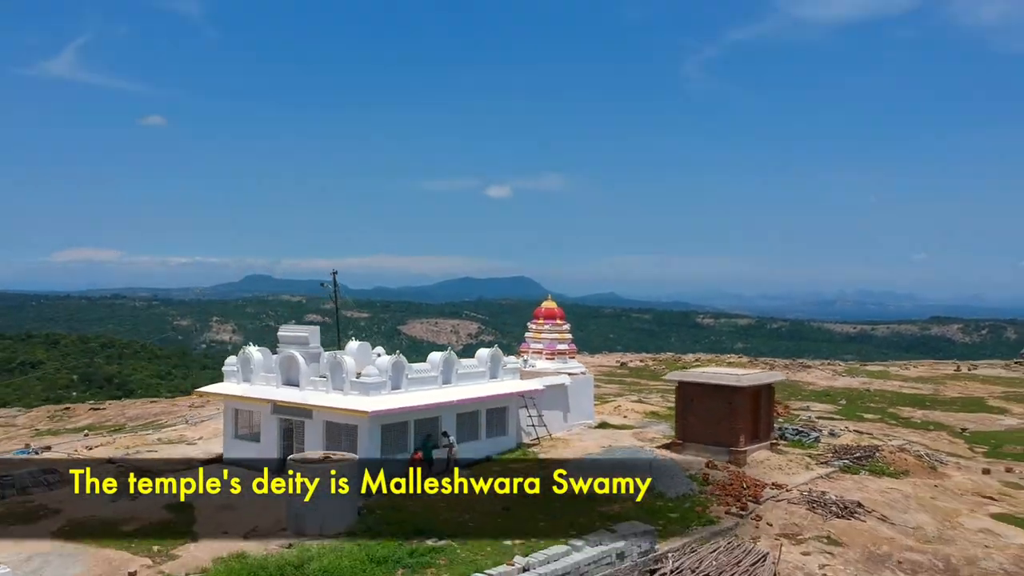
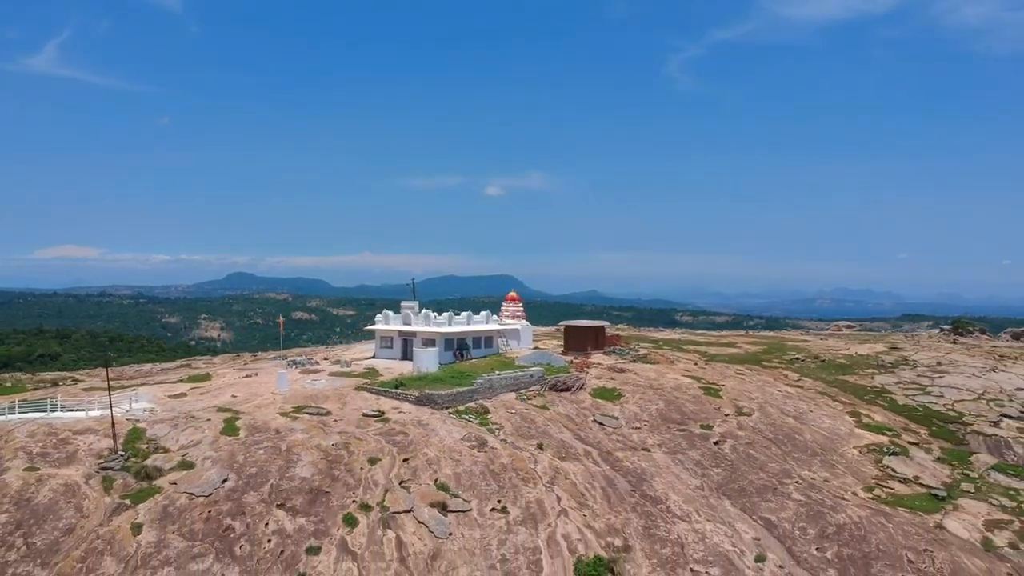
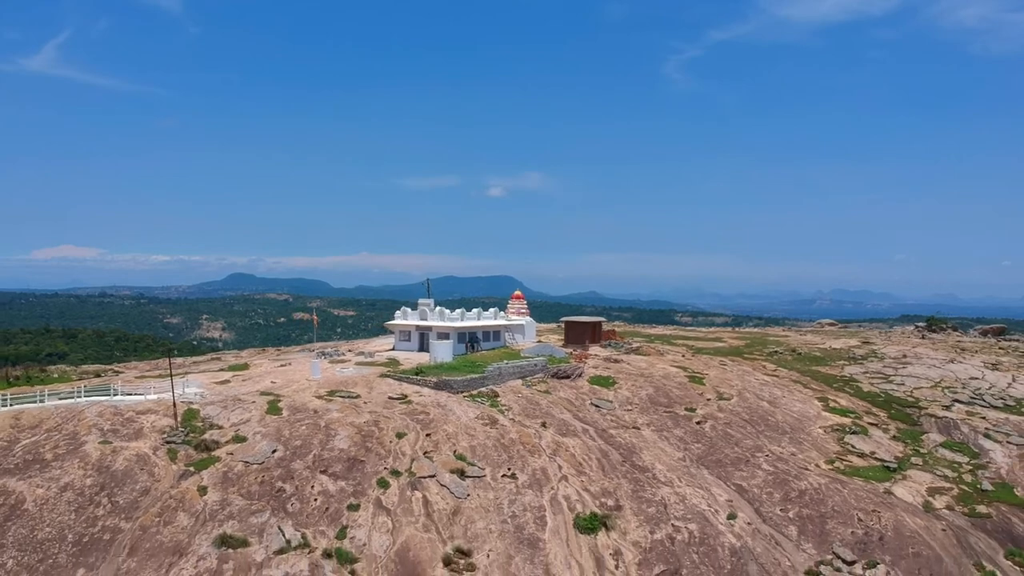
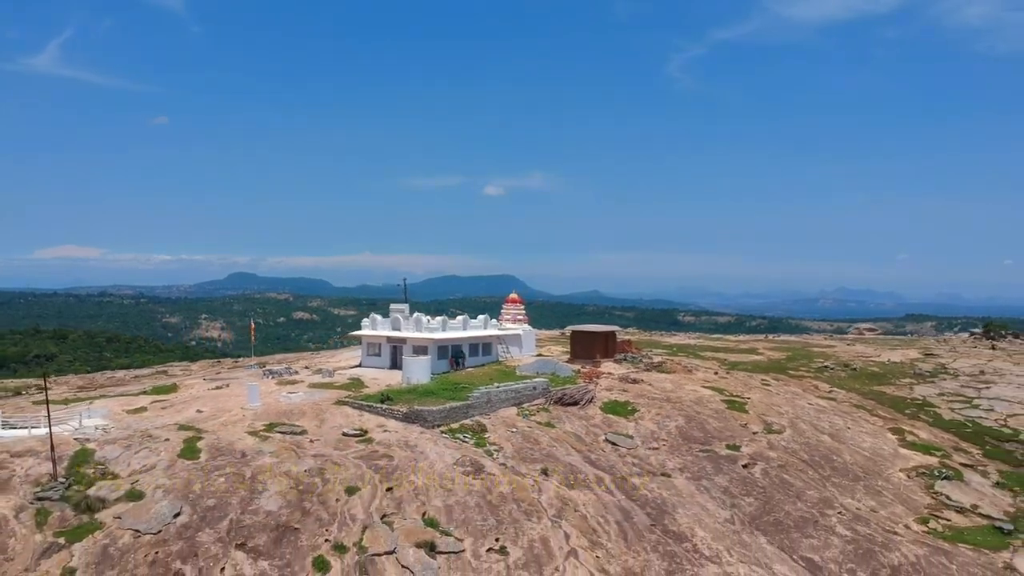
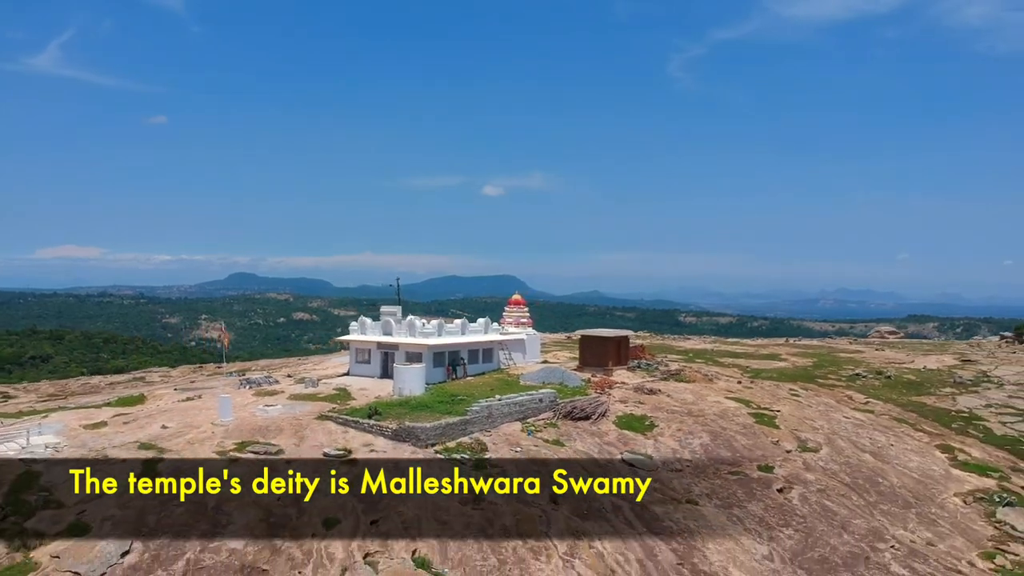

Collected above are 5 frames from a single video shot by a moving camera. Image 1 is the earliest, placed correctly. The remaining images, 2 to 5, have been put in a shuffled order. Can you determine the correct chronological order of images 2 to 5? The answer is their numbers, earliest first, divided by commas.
5, 4, 2, 3
